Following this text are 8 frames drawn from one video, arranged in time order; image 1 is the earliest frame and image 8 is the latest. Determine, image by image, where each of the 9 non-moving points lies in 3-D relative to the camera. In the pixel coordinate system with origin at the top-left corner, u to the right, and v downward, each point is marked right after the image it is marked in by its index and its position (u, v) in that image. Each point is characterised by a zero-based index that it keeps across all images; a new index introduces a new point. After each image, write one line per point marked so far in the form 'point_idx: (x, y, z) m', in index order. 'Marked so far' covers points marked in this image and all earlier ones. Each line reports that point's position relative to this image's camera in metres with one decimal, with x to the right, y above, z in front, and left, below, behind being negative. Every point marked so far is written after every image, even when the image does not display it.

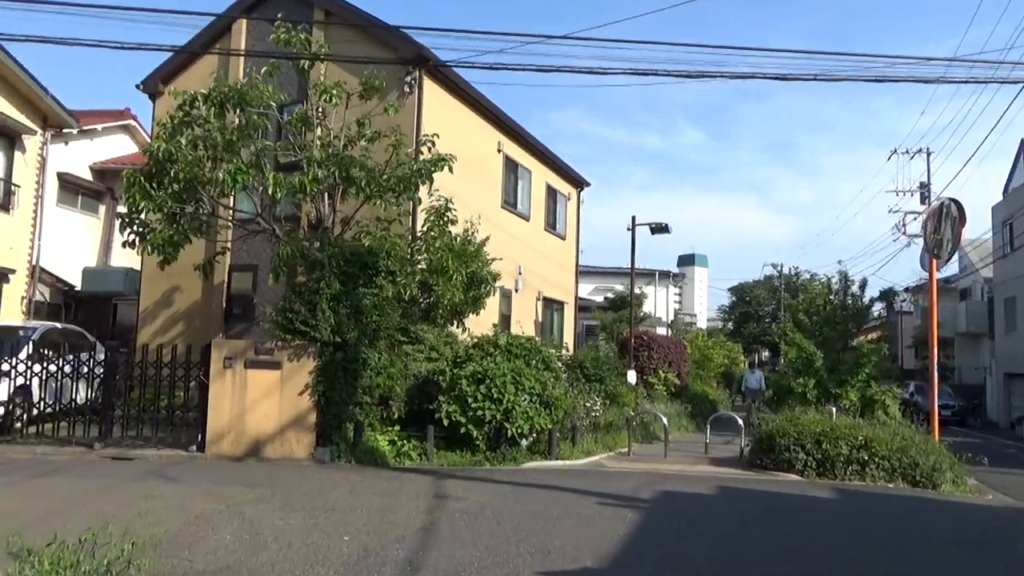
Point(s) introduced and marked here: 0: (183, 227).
0: (-5.9, +1.1, +13.3) m
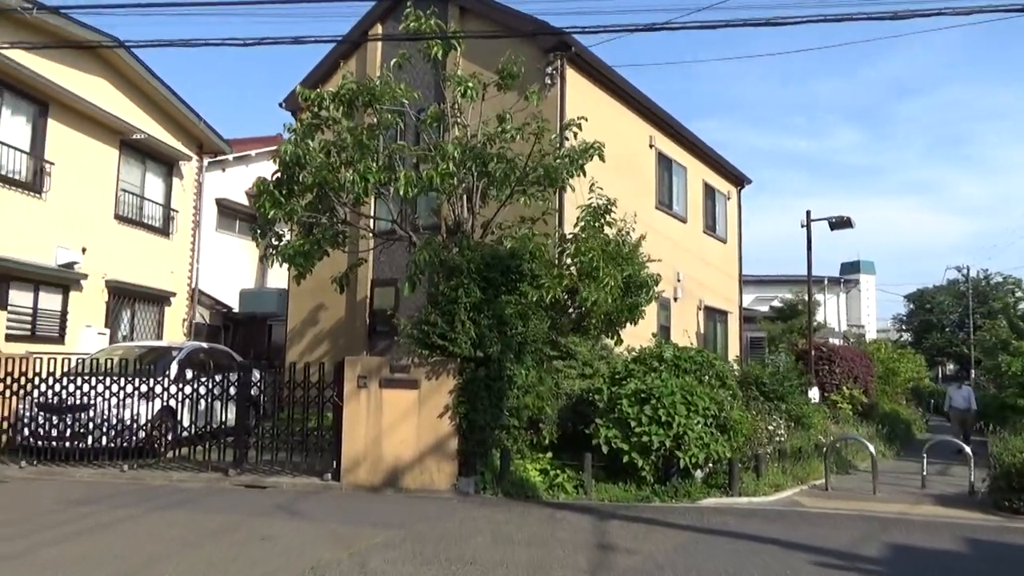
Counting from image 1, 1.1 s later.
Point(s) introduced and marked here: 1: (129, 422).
0: (-3.3, +0.9, +12.4) m
1: (-6.0, -2.1, +11.5) m
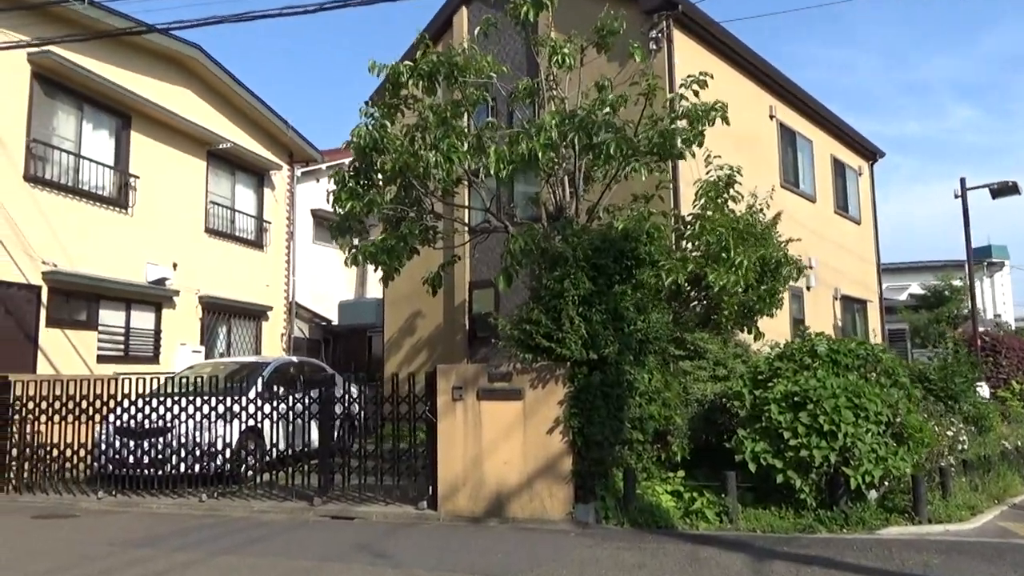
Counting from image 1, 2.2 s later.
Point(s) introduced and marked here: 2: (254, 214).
0: (-1.6, +0.8, +11.0) m
1: (-4.3, -2.2, +10.4) m
2: (-6.8, +2.0, +19.6) m
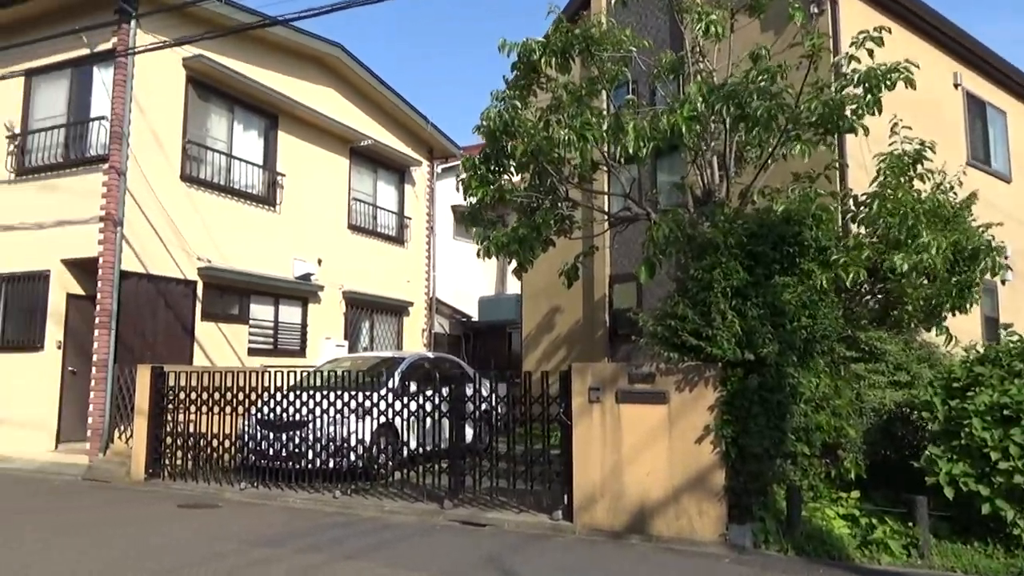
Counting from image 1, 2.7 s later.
0: (+0.3, +0.9, +10.4) m
1: (-2.4, -2.1, +10.3) m
2: (-3.1, +2.1, +19.7) m
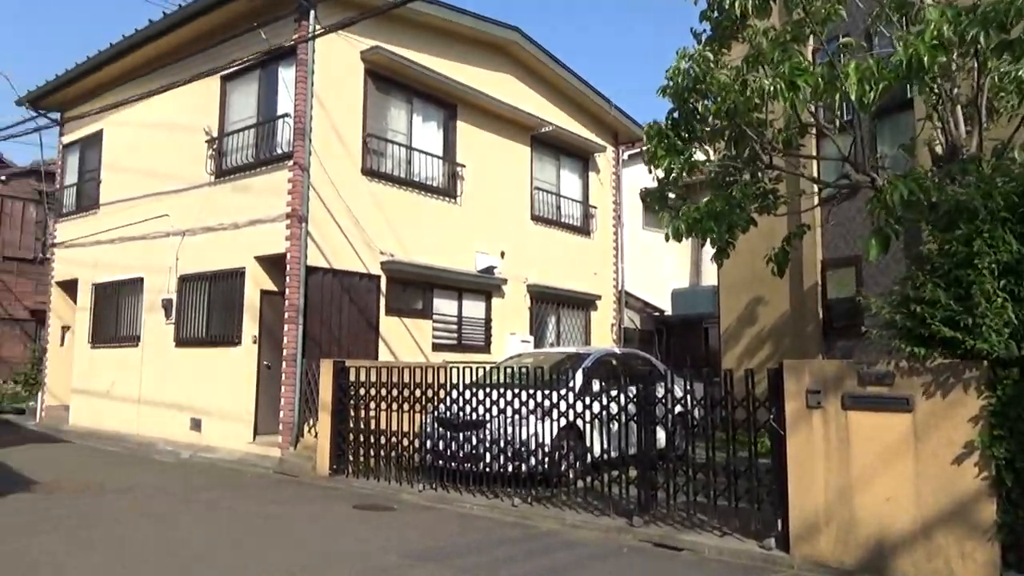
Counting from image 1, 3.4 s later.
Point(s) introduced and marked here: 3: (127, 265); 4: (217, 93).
0: (+2.7, +1.1, +8.9) m
1: (+0.1, -2.0, +9.5) m
2: (+1.7, +2.3, +18.8) m
3: (-7.5, +0.4, +14.3) m
4: (-5.2, +3.5, +13.1) m
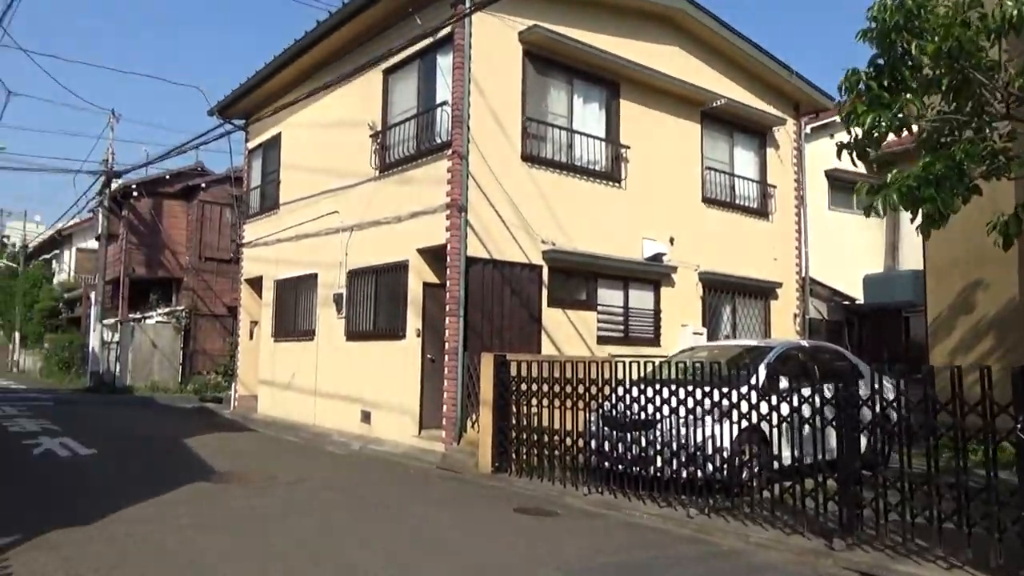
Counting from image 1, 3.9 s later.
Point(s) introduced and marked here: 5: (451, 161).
0: (+4.5, +1.3, +7.3) m
1: (+2.1, -1.8, +8.5) m
2: (+5.7, +2.6, +17.2) m
3: (-4.2, +0.5, +14.9) m
4: (-2.3, +3.6, +13.2) m
5: (-1.0, +2.0, +11.6) m
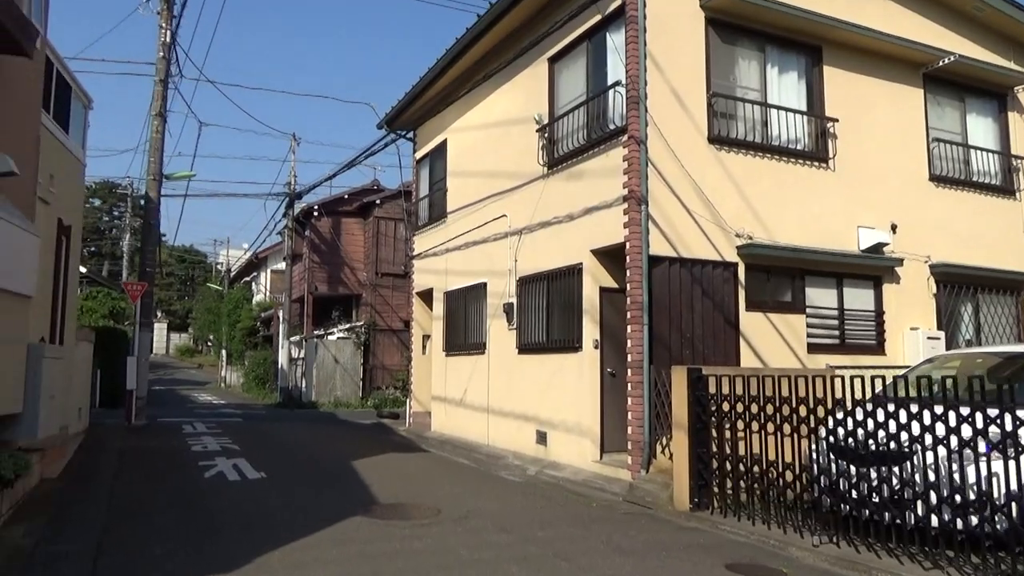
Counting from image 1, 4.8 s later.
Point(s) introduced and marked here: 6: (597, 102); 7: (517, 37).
0: (+5.9, +1.5, +4.8) m
1: (+4.0, -1.8, +6.5) m
2: (+9.3, +2.7, +14.1) m
3: (-0.8, +0.3, +14.1) m
4: (+0.6, +3.5, +12.1) m
5: (+1.6, +1.9, +10.2) m
6: (+1.3, +2.8, +11.0) m
7: (+0.1, +4.4, +13.0) m
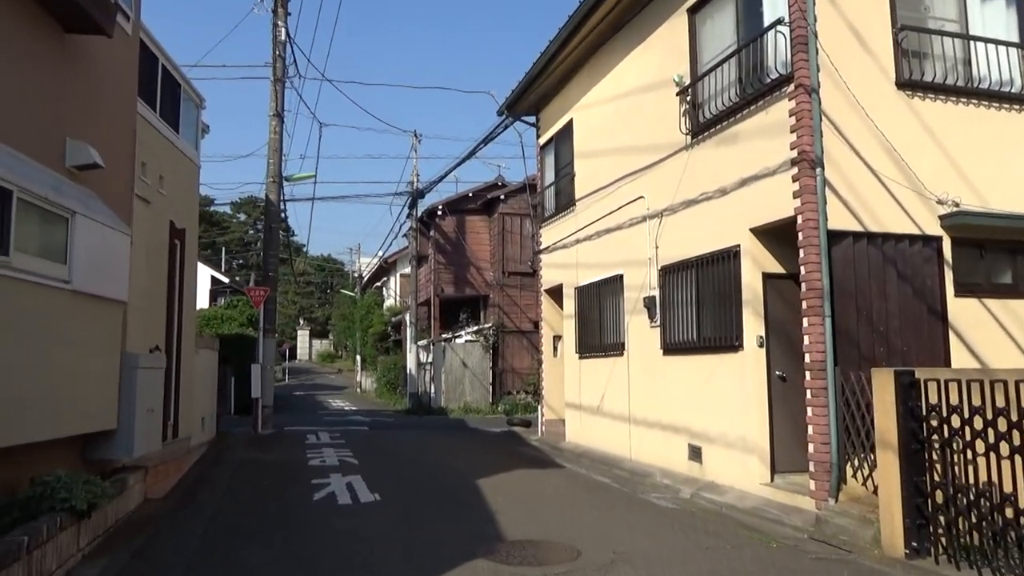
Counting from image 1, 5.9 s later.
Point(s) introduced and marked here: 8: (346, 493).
0: (+6.5, +1.8, +2.2) m
1: (+5.0, -1.5, +4.2) m
2: (+11.5, +3.1, +10.9) m
3: (+1.6, +0.4, +12.6) m
4: (+2.5, +3.6, +10.4) m
5: (+3.2, +2.1, +8.3) m
6: (+3.0, +2.9, +9.1) m
7: (+2.1, +4.6, +11.4) m
8: (-1.9, -2.4, +8.5) m
